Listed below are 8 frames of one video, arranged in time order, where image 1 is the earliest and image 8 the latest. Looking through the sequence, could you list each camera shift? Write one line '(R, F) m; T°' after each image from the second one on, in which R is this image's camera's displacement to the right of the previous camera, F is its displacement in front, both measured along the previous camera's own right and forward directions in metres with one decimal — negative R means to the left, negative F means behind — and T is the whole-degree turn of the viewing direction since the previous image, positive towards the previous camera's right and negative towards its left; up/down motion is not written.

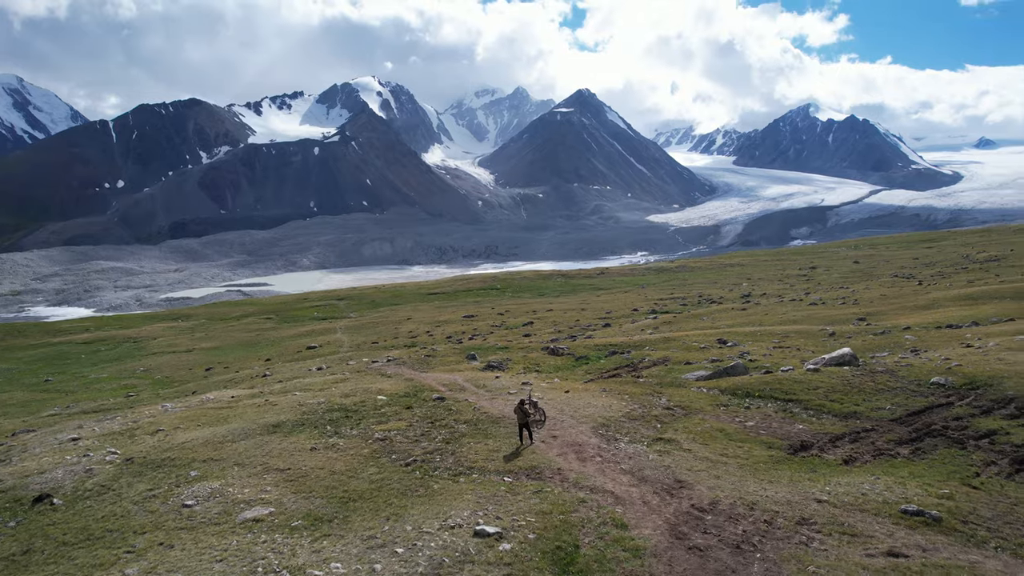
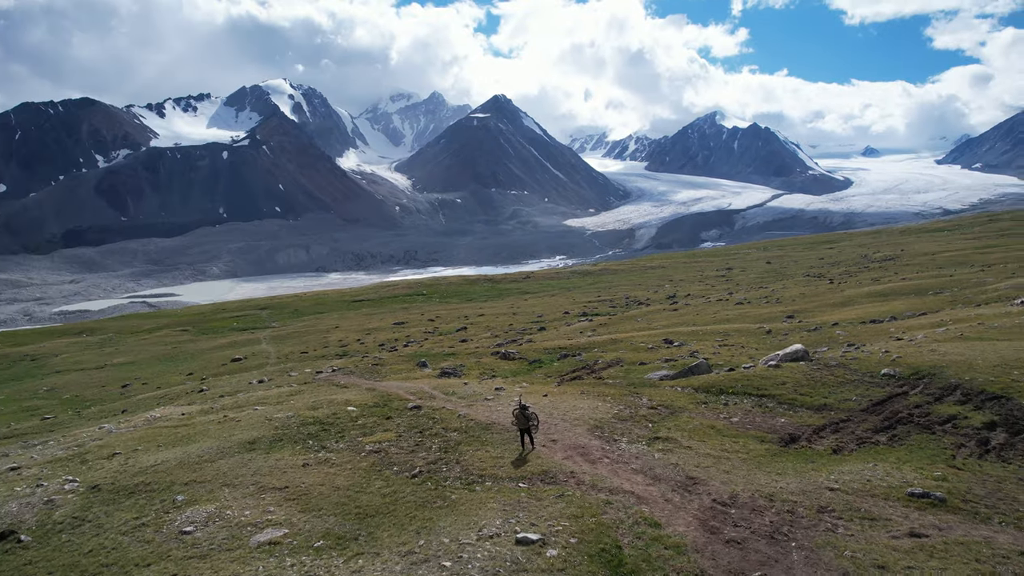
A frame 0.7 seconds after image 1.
(-2.6, +0.2) m; +7°
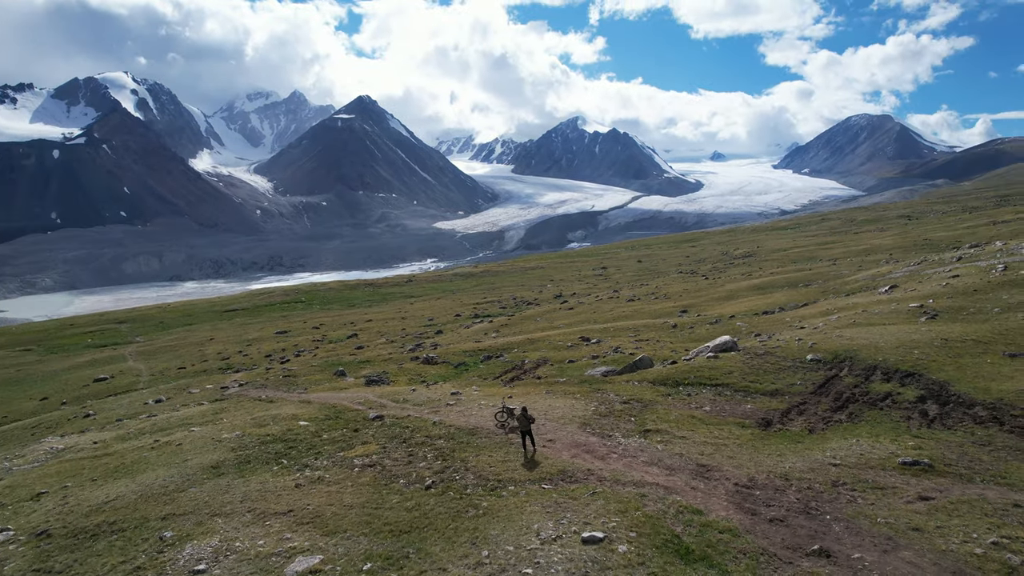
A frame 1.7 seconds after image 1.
(-4.1, +0.4) m; +11°
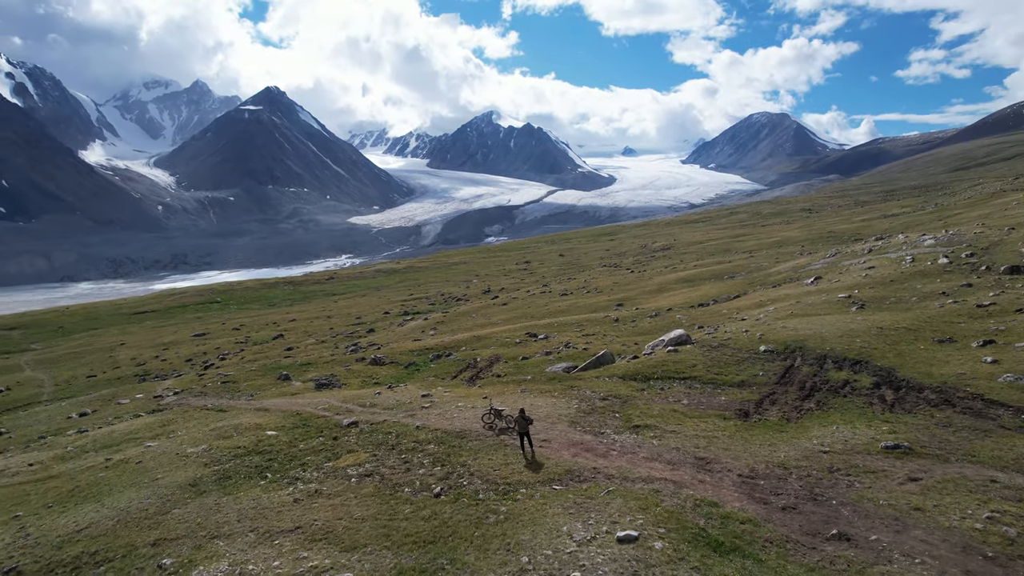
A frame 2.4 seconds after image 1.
(-2.6, +0.2) m; +7°
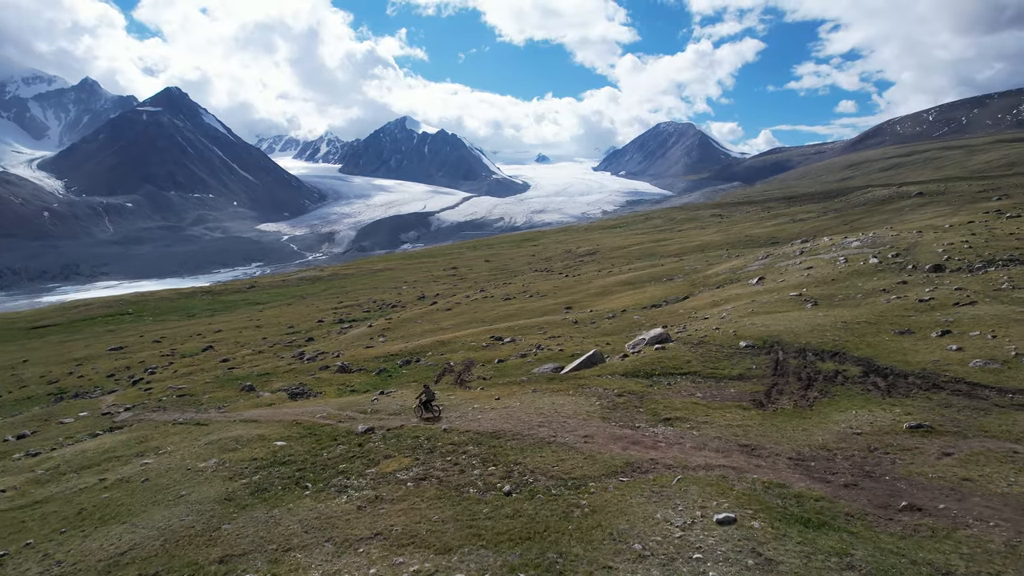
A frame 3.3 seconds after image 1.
(-4.3, 0.0) m; +8°
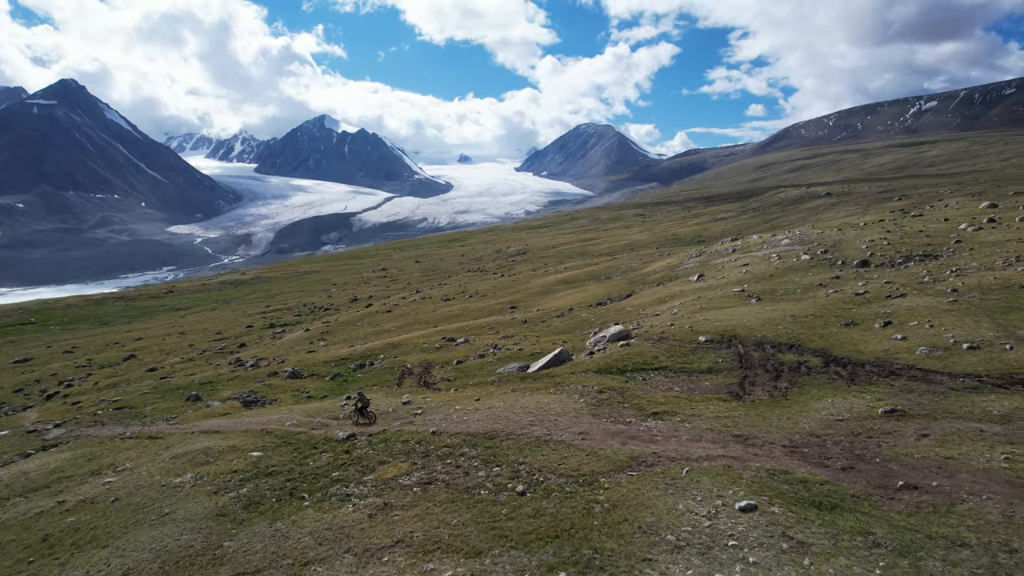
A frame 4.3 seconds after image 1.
(-2.5, +0.2) m; +7°
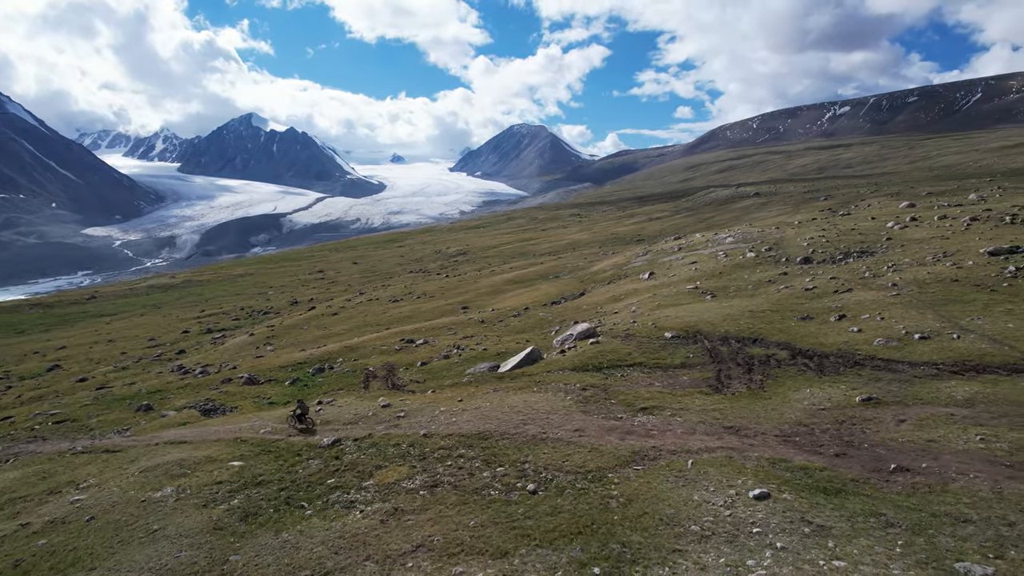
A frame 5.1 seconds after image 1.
(-2.1, +0.1) m; +6°
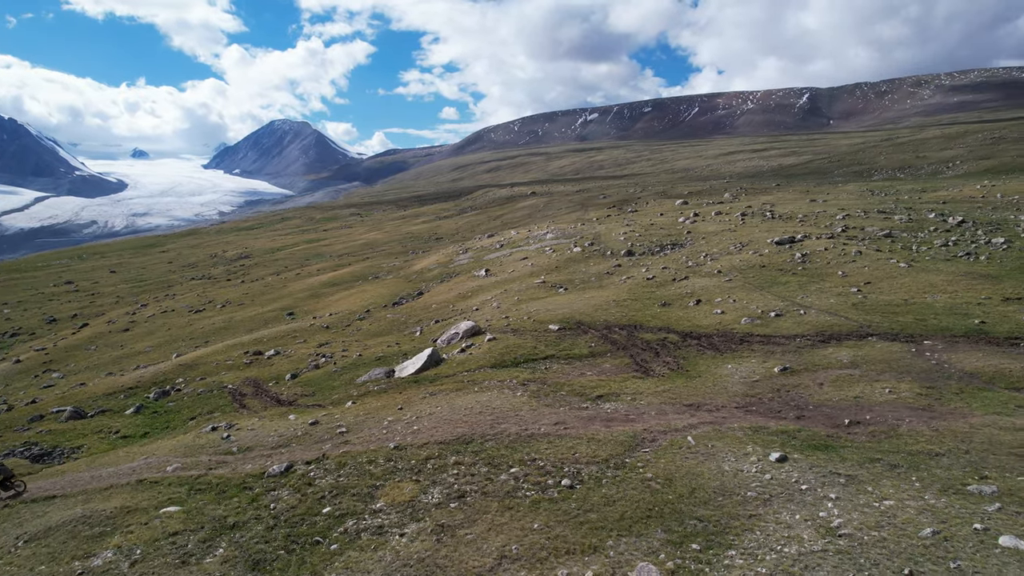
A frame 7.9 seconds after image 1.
(-7.0, +1.5) m; +20°
